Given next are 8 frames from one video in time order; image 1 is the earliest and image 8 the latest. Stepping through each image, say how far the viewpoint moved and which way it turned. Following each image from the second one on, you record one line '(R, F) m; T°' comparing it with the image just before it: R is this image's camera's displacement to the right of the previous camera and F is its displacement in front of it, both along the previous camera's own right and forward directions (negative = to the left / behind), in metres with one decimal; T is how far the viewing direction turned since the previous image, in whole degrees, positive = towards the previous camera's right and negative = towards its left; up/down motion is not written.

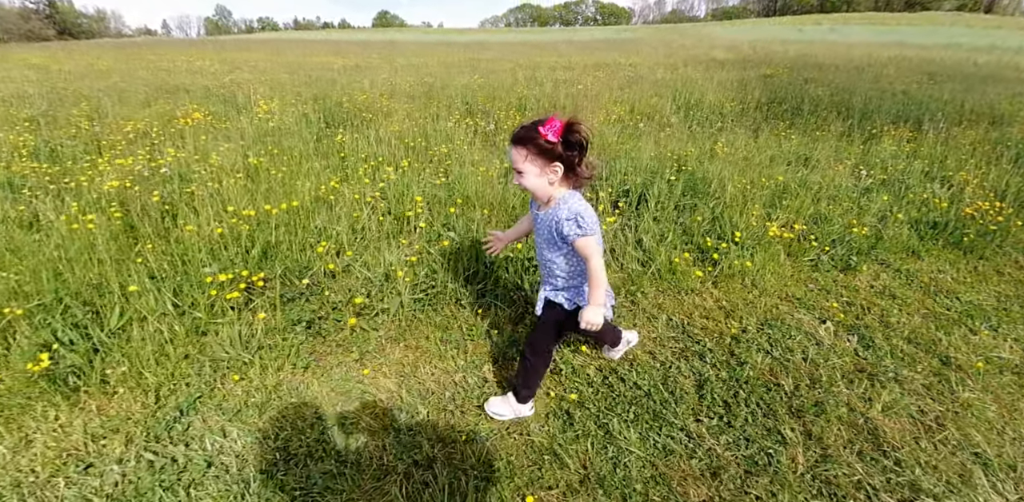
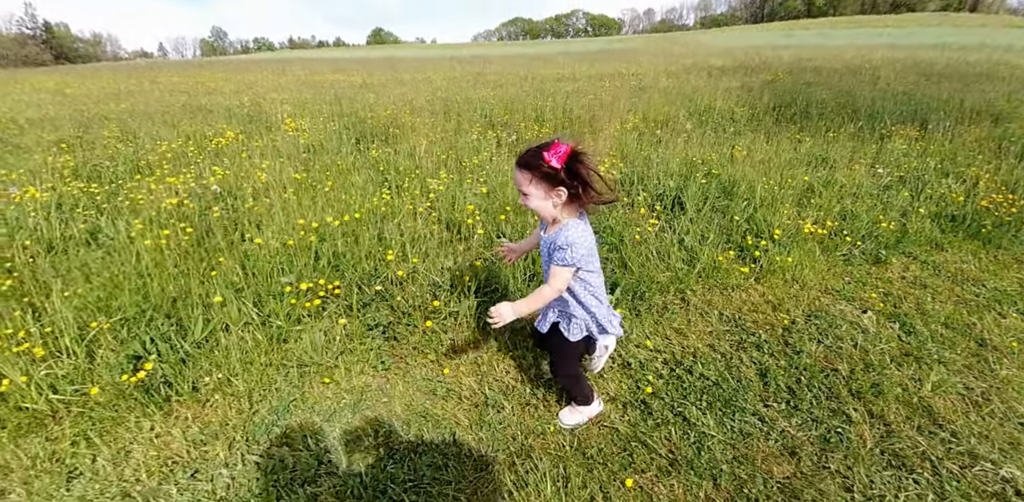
(-0.3, -0.1) m; +1°
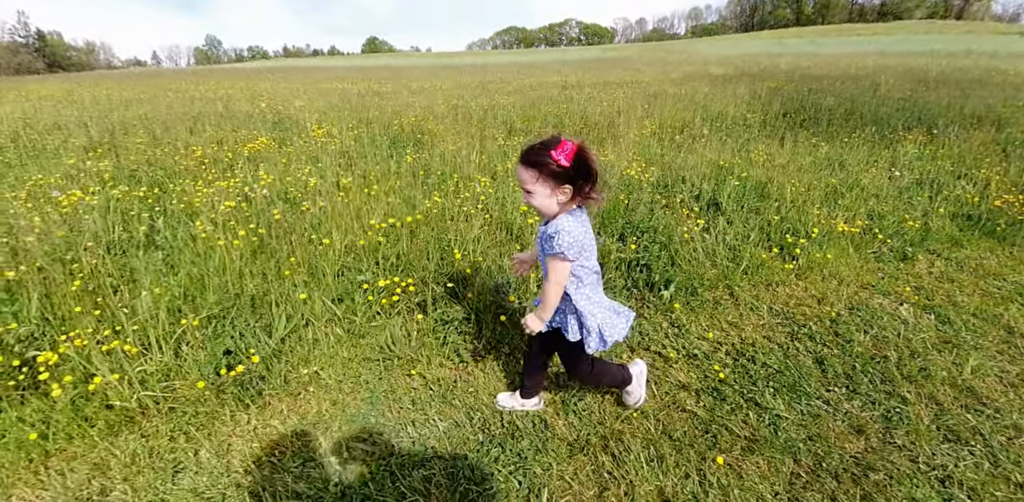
(-0.4, -0.1) m; +1°
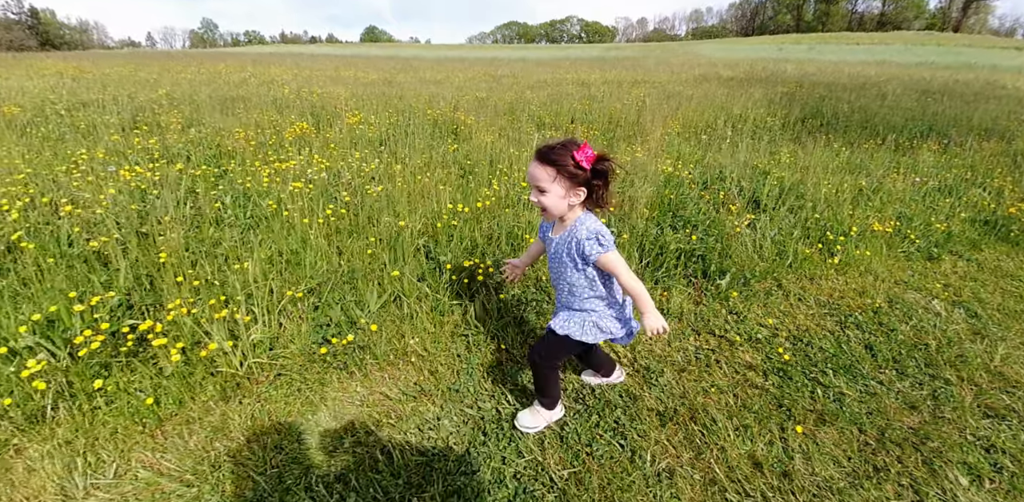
(-0.5, -0.2) m; +2°
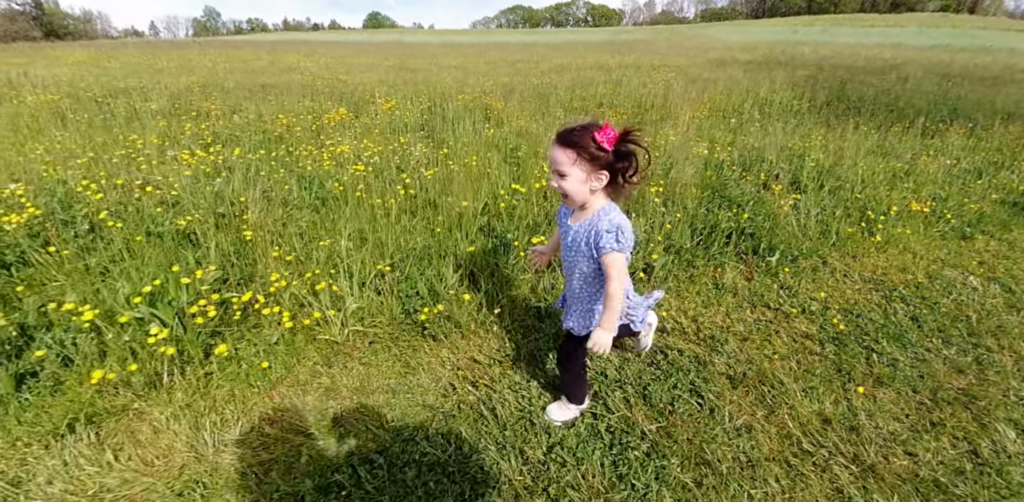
(-0.4, -0.2) m; 0°
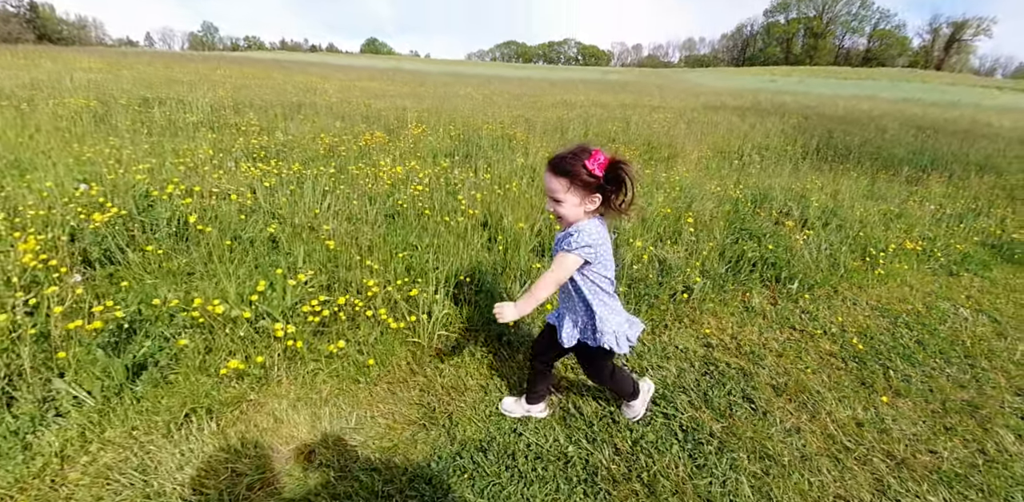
(-0.5, -0.3) m; +3°
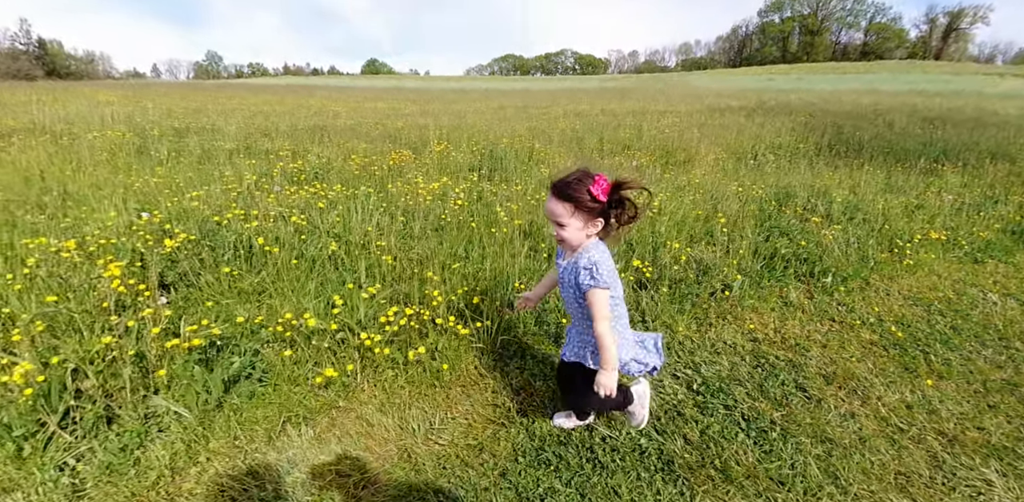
(-0.3, -0.2) m; 0°
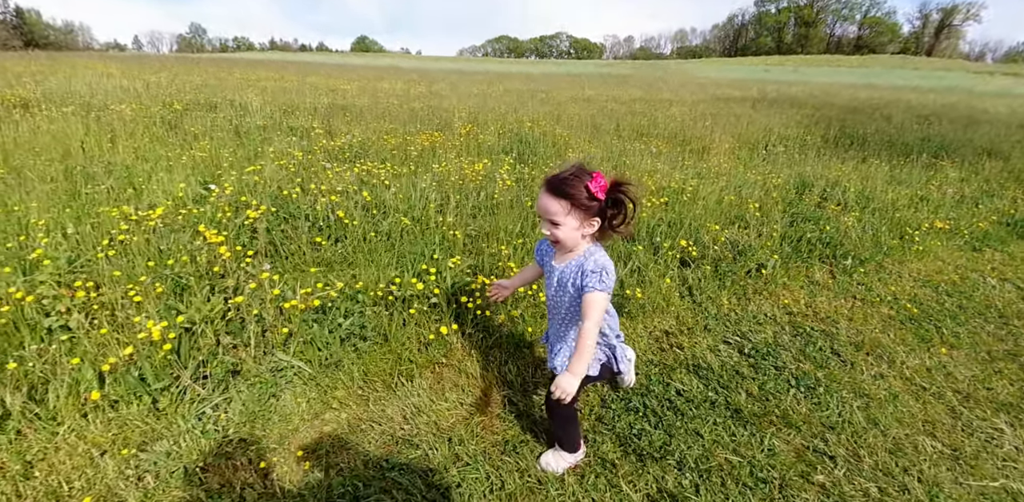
(-0.6, -0.3) m; +2°
